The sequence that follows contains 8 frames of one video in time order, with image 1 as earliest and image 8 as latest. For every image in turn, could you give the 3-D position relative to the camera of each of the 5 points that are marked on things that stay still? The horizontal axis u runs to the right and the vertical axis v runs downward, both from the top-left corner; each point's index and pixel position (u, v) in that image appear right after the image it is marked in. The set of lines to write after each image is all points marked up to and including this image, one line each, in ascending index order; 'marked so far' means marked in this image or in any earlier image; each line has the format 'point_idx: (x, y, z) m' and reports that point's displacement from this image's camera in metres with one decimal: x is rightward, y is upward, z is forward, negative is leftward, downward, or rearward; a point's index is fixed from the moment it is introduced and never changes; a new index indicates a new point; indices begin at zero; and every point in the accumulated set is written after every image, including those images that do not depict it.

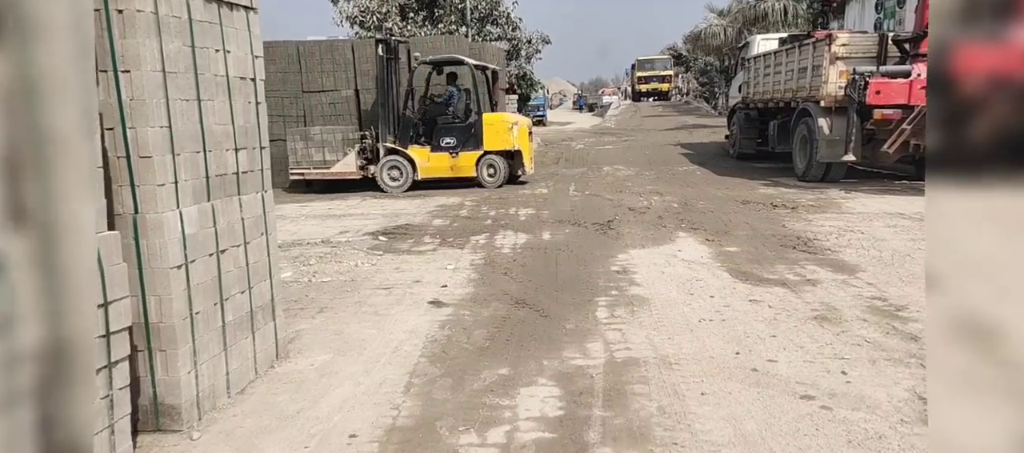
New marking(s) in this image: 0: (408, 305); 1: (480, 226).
0: (-0.8, -0.6, +6.3) m
1: (-0.4, -0.1, +10.3) m
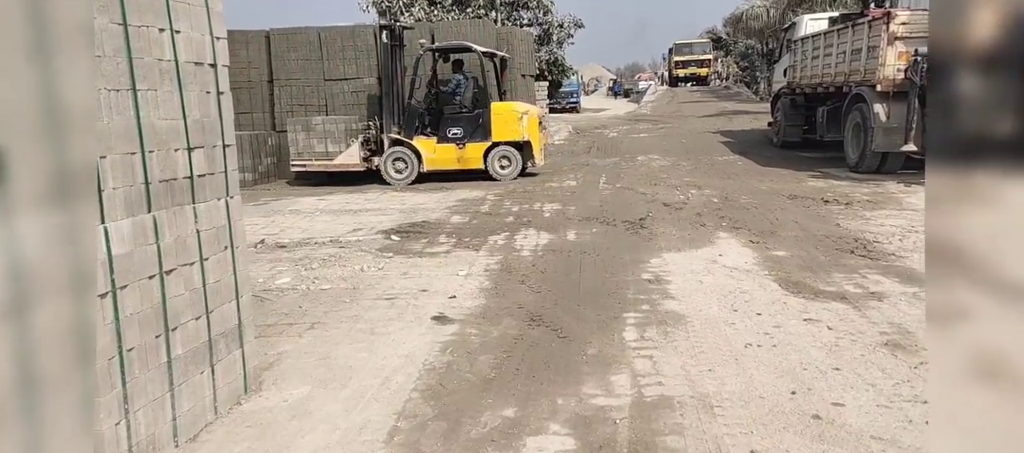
0: (-0.7, -0.6, +5.6) m
1: (-0.1, 0.0, +9.5) m
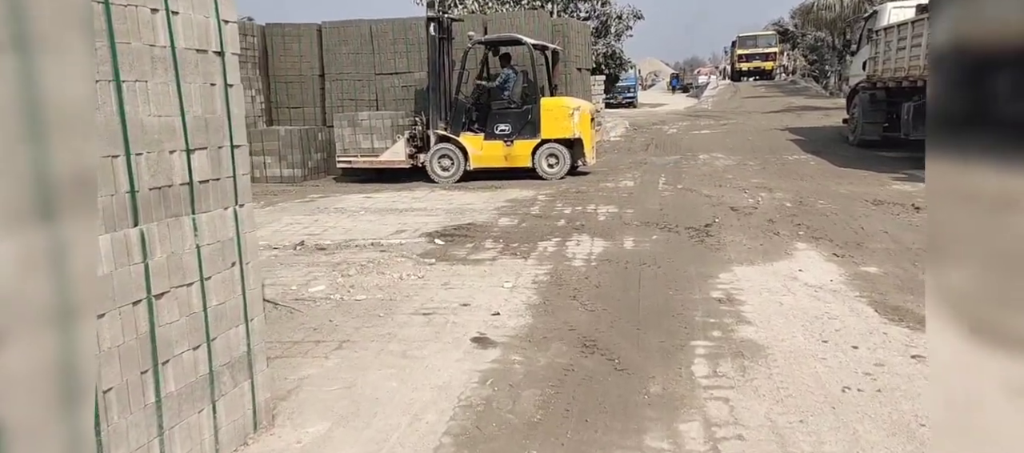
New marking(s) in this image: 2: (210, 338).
0: (-0.4, -0.7, +5.0) m
1: (+0.4, -0.1, +8.9) m
2: (-1.3, -0.5, +3.5) m
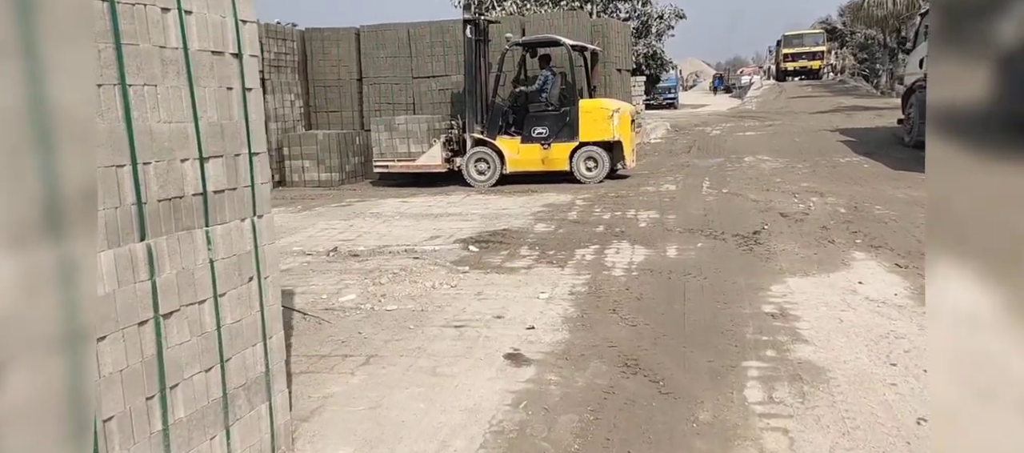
0: (-0.2, -0.7, +4.7) m
1: (+0.8, -0.1, +8.6) m
2: (-1.1, -0.5, +3.3) m
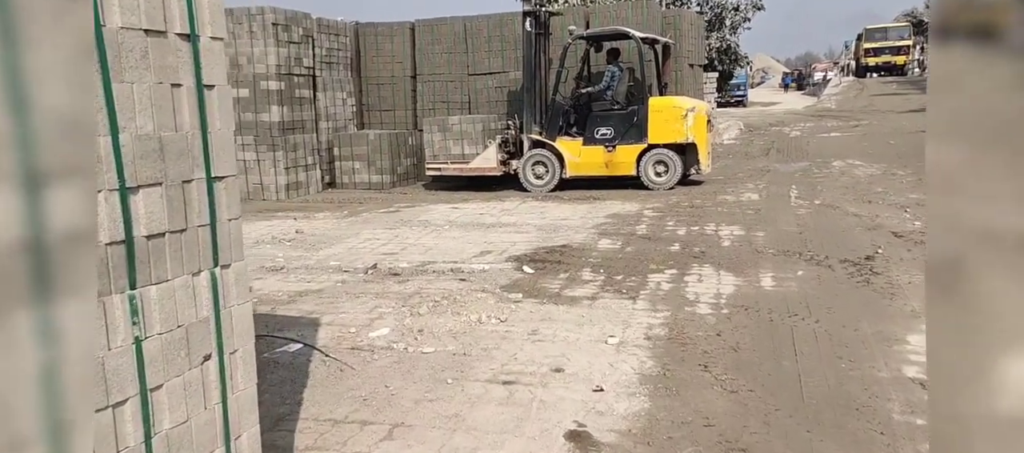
0: (+0.1, -0.9, +3.6) m
1: (+1.3, -0.3, +7.4) m
2: (-0.9, -0.7, +2.2) m
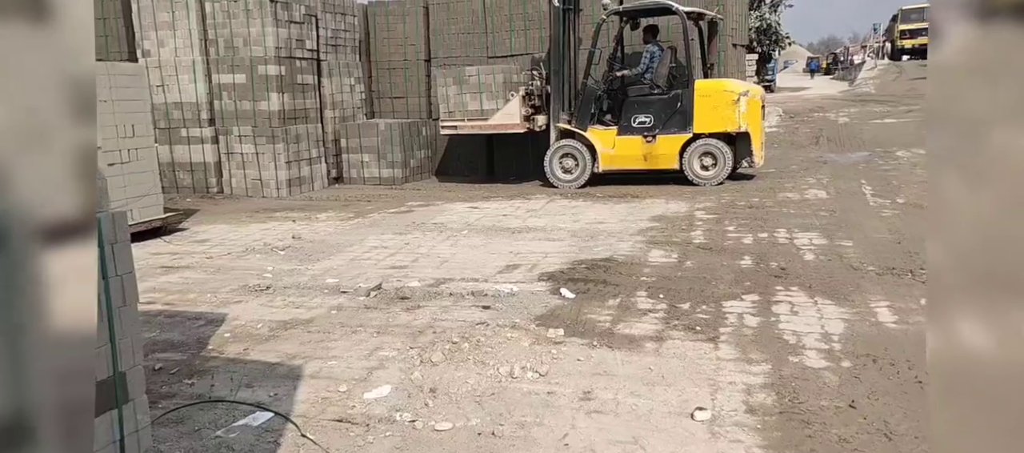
0: (+0.3, -1.0, +2.1) m
1: (+1.6, -0.4, +5.9) m
2: (-0.8, -0.8, +0.8) m
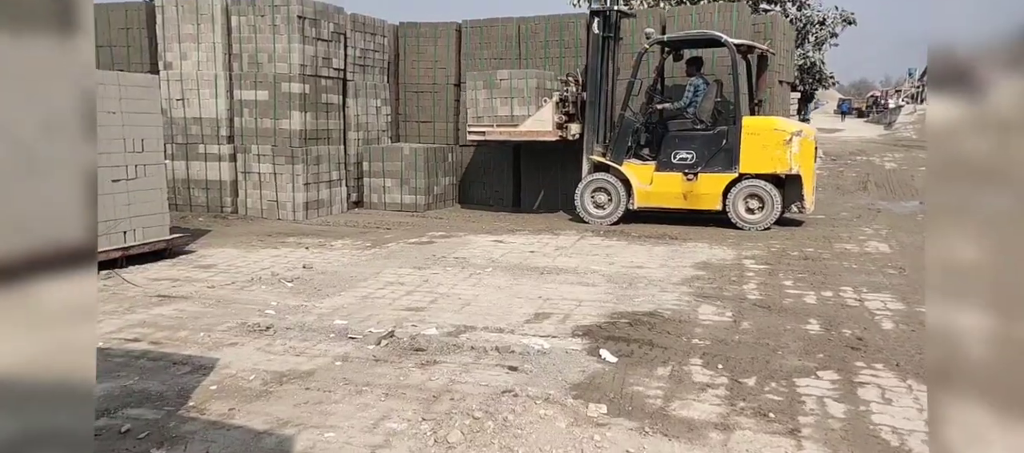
0: (+0.3, -1.2, +1.3) m
1: (+1.8, -0.8, +5.0) m
2: (-0.7, -0.9, 0.0) m
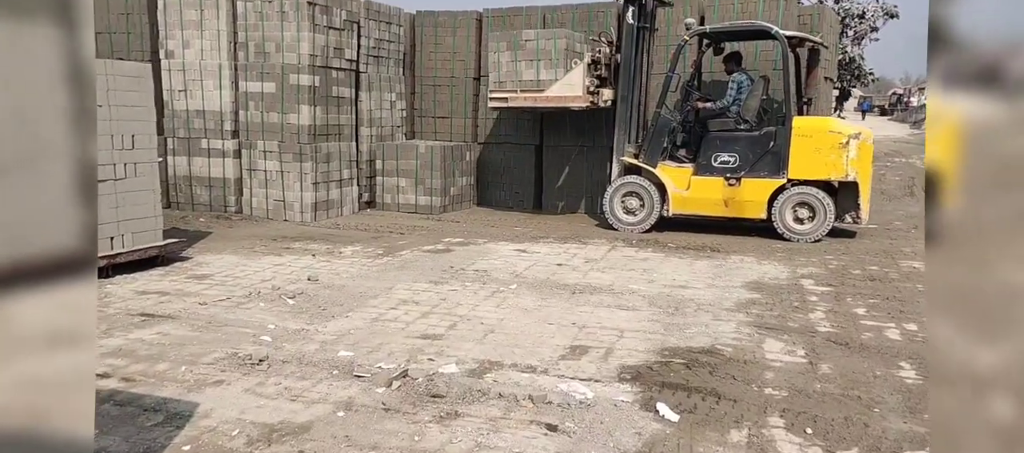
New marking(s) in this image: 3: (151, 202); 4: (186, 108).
0: (+0.5, -1.4, +0.4) m
1: (+2.0, -0.9, +4.1) m
2: (-0.6, -1.1, -0.9) m
3: (-3.6, +0.2, +8.4) m
4: (-4.6, +1.7, +11.9) m
